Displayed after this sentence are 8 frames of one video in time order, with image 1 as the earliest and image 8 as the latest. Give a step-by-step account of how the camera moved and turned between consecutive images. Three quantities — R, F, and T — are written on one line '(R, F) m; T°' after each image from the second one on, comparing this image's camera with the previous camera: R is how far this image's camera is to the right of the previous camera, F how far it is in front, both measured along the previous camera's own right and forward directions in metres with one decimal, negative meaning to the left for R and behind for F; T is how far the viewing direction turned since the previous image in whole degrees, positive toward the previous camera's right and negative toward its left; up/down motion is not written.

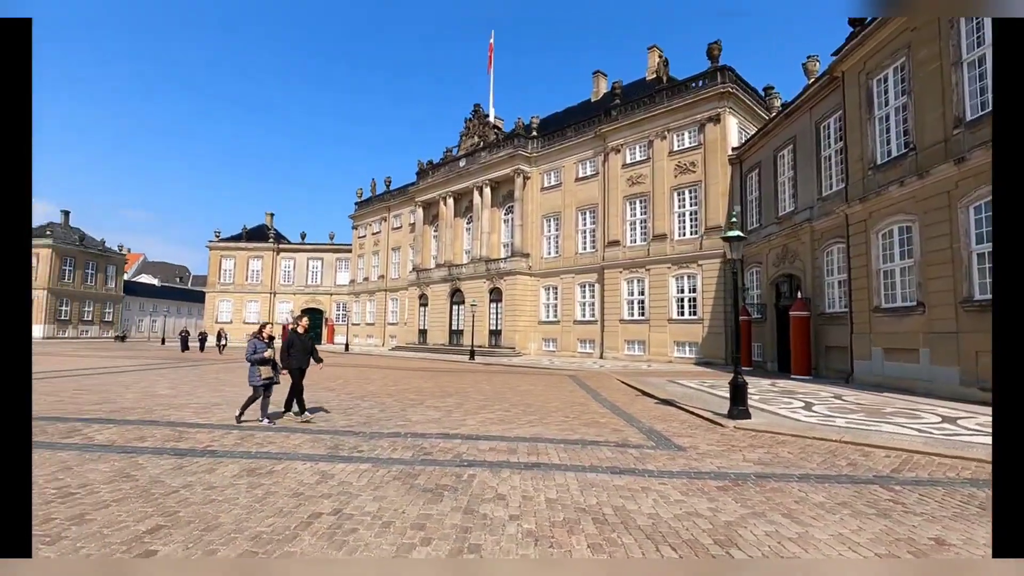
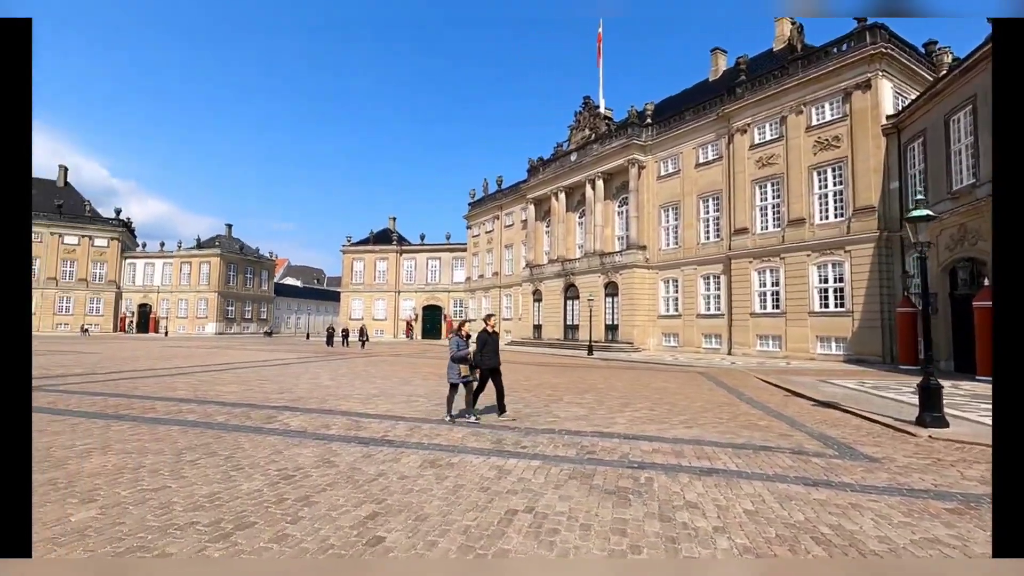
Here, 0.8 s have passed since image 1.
(-0.7, +0.1) m; -12°
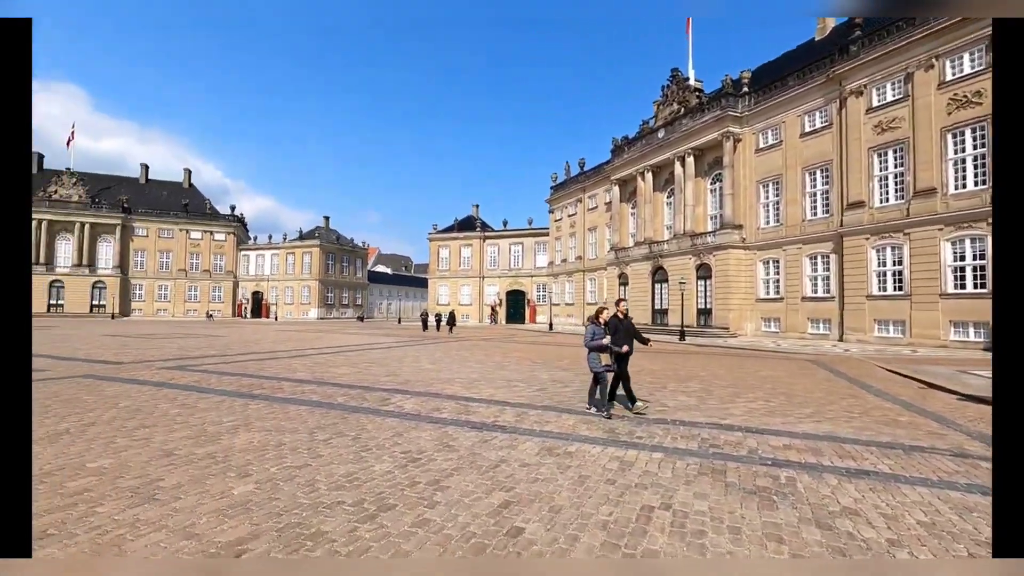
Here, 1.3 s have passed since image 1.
(-0.4, +0.2) m; -9°
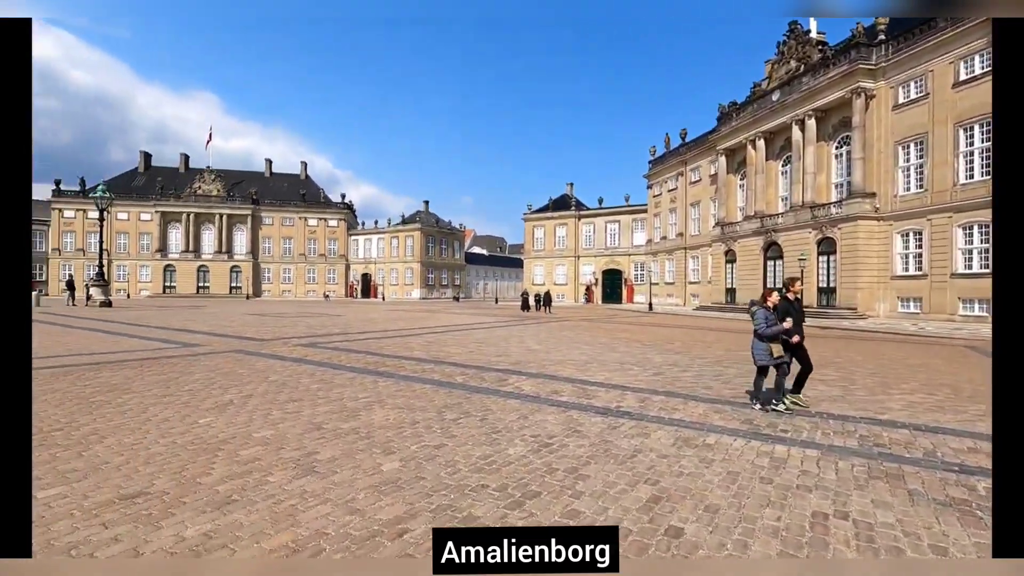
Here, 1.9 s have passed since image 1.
(-0.4, +0.2) m; -11°
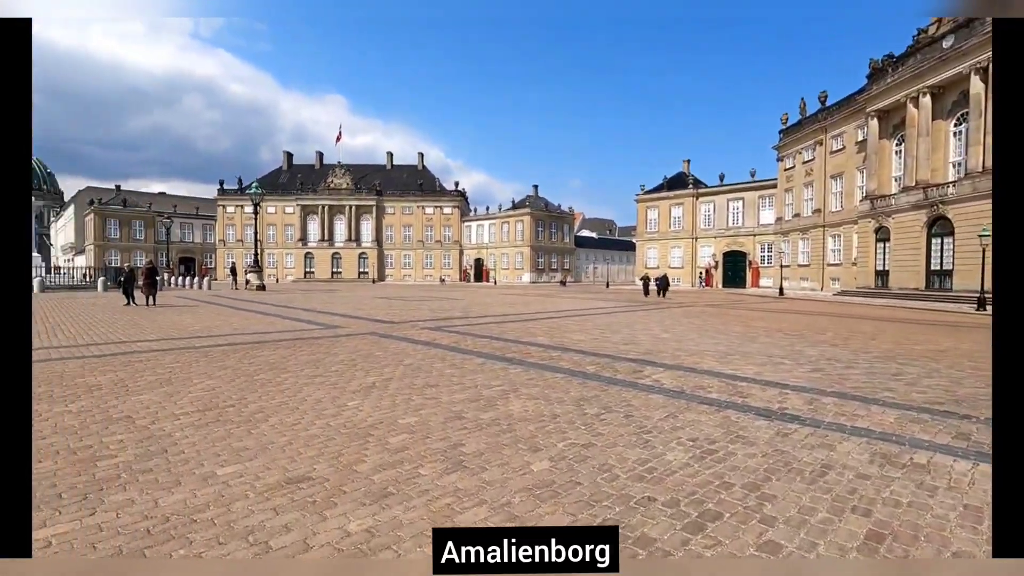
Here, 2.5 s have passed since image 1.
(-0.4, +0.4) m; -12°
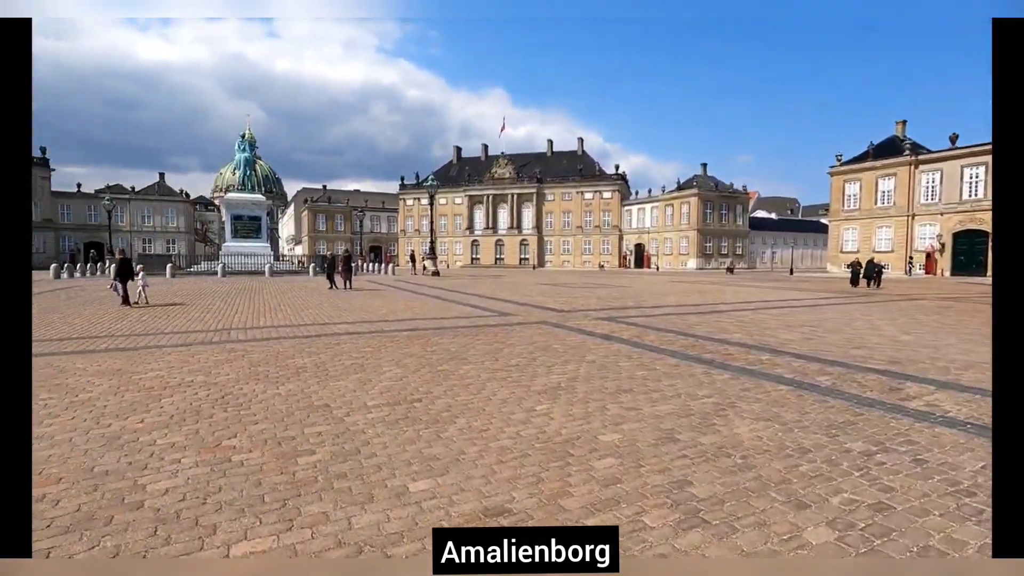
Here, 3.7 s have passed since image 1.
(-0.6, +0.9) m; -18°
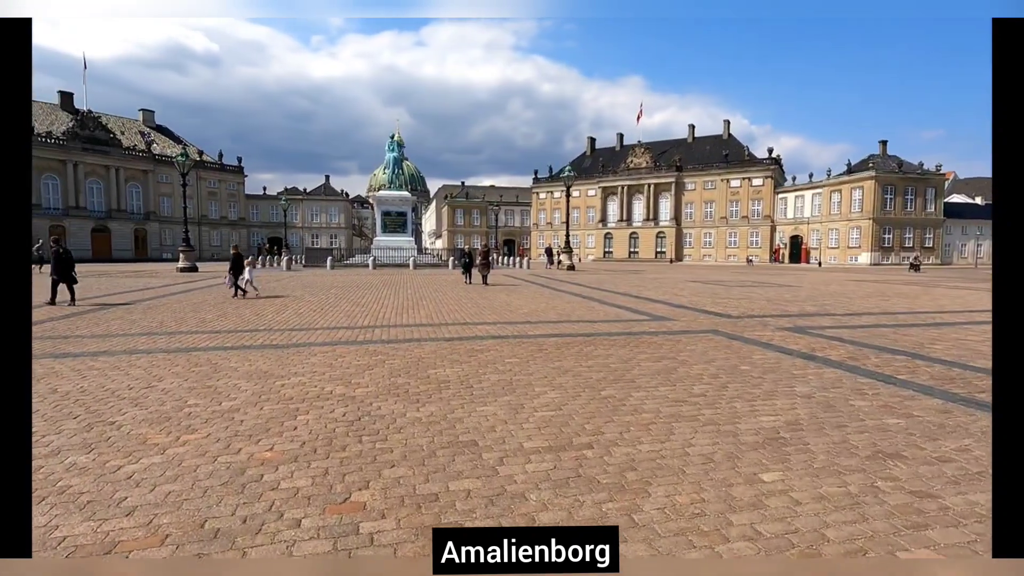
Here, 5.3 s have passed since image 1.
(-0.6, +1.3) m; -15°
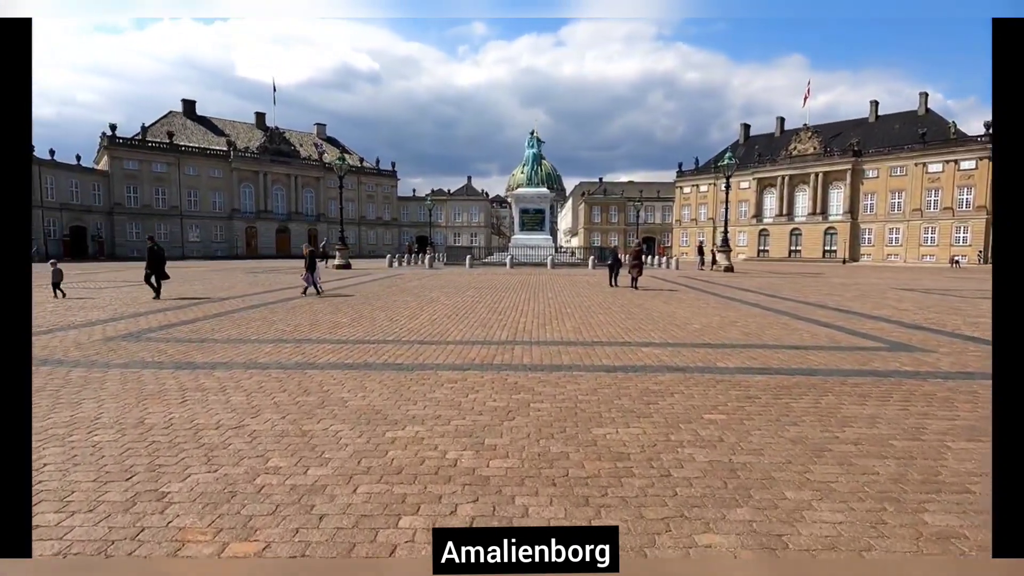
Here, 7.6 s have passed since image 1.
(-0.6, +2.0) m; -15°
